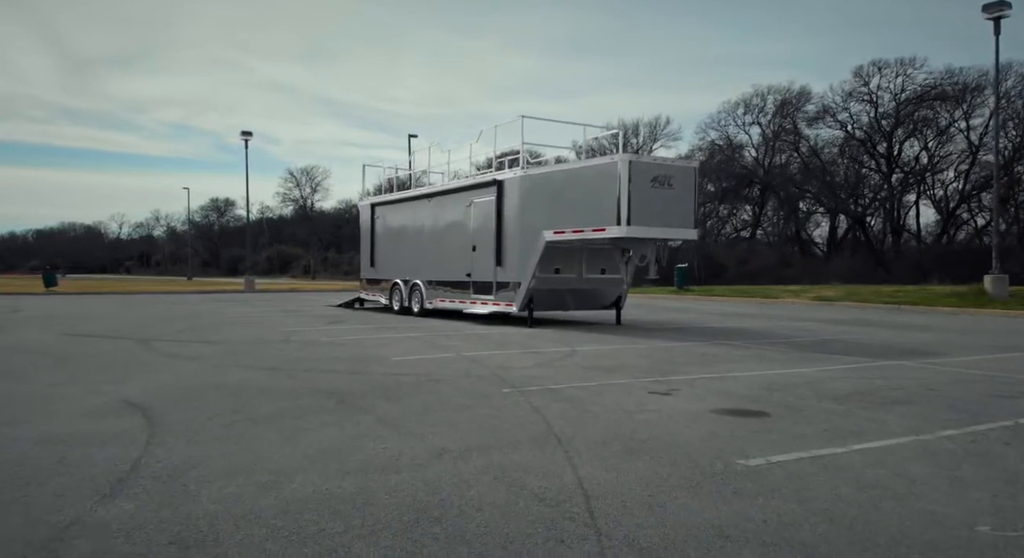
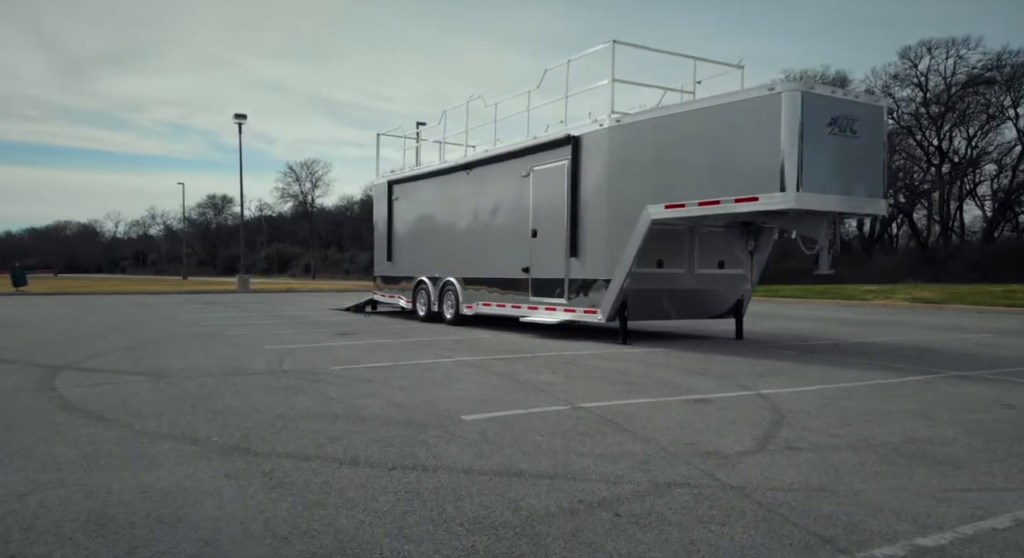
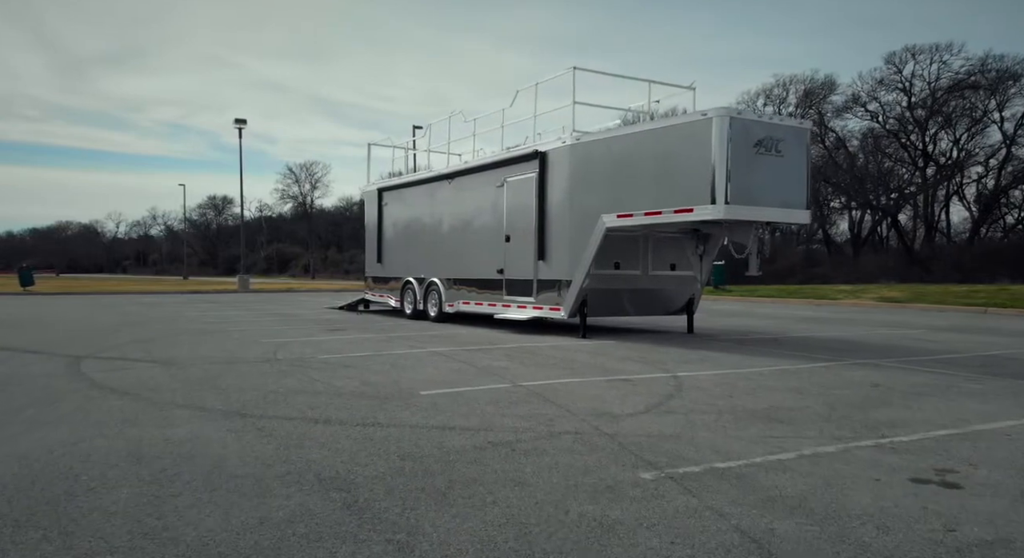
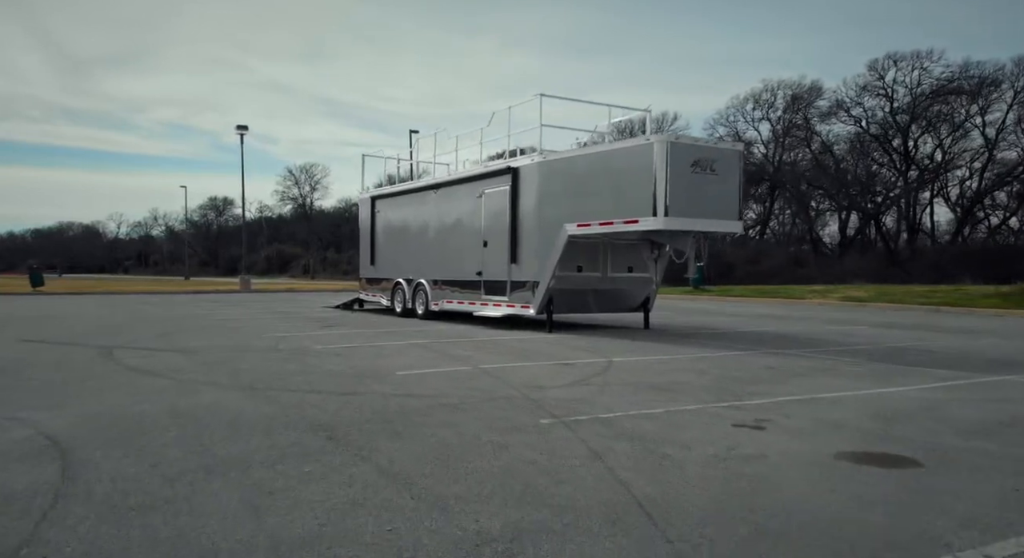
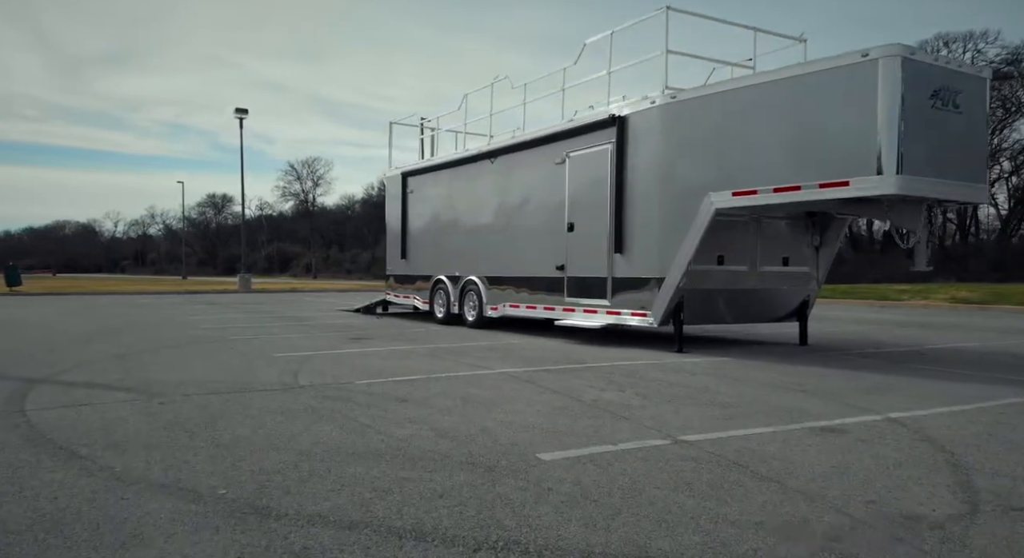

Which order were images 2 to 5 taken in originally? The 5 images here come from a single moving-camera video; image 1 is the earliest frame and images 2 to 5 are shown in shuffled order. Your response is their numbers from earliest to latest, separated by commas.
4, 3, 2, 5
